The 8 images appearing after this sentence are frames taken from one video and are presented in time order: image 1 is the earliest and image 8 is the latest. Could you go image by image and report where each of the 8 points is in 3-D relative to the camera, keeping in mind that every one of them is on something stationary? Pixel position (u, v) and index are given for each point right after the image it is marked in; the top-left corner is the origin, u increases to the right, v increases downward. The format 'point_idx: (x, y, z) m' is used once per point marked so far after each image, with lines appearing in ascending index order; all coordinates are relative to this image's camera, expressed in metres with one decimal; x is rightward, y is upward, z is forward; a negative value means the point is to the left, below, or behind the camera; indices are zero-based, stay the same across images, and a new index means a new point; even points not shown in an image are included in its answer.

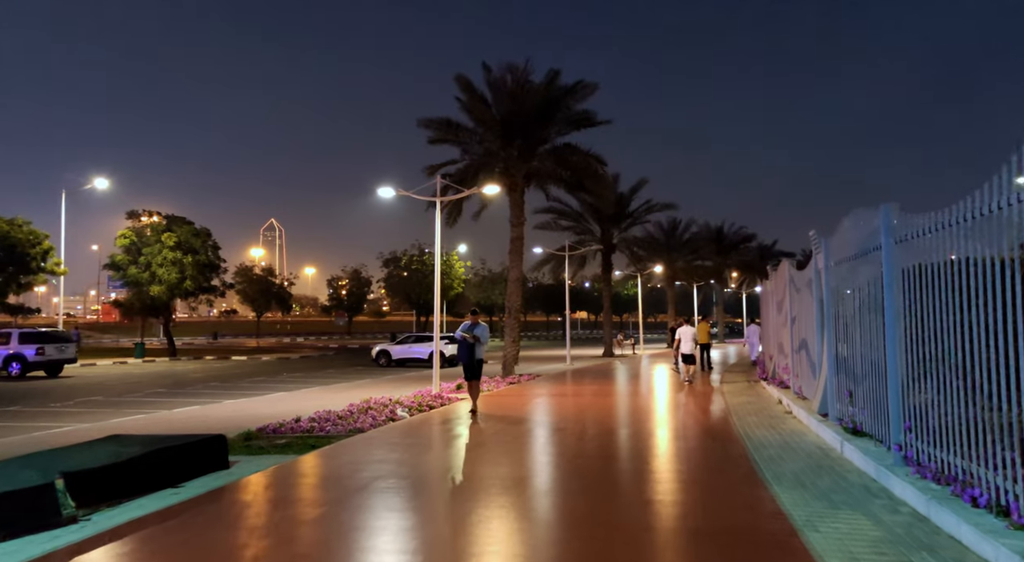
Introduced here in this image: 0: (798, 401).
0: (+4.8, -2.0, +12.7) m
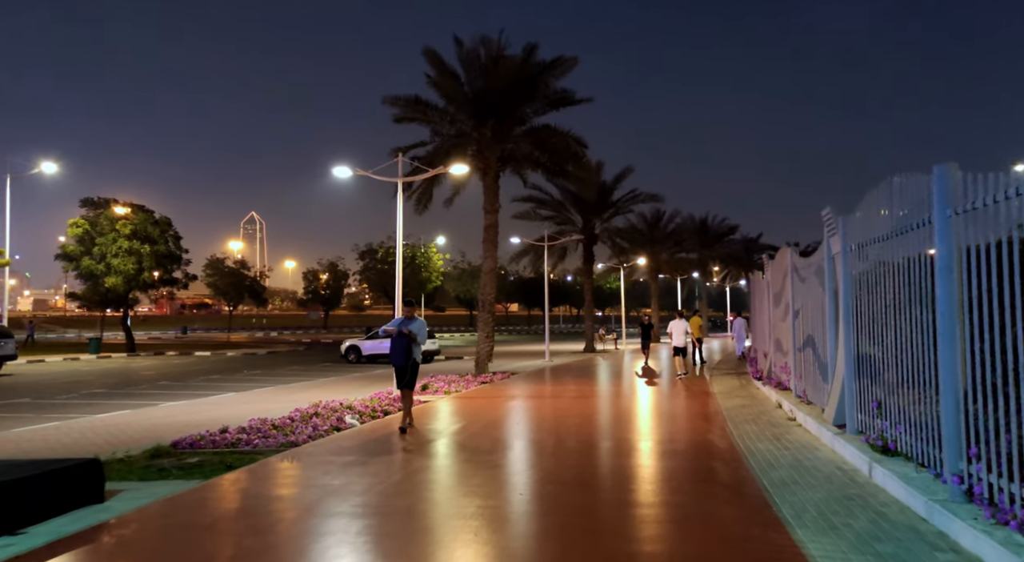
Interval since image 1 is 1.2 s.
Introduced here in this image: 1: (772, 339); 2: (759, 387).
0: (+4.3, -1.8, +11.2) m
1: (+5.3, -1.1, +15.2) m
2: (+5.1, -2.2, +15.4) m
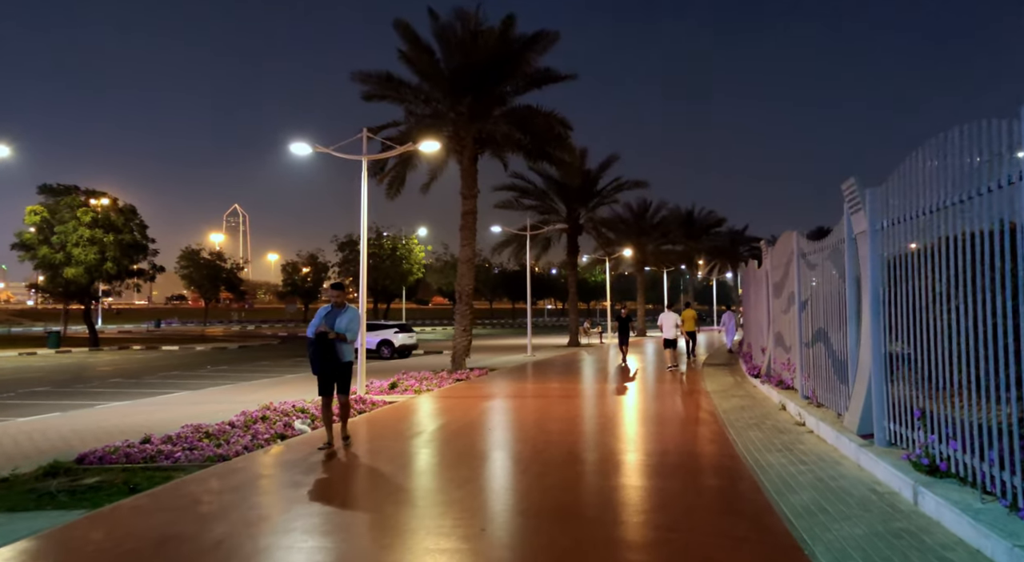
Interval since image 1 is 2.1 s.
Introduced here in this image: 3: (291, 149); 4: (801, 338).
0: (+4.0, -1.7, +9.9) m
1: (+4.8, -0.9, +13.9) m
2: (+4.6, -2.0, +14.2) m
3: (-4.1, +2.5, +14.2) m
4: (+4.2, -0.8, +11.1) m
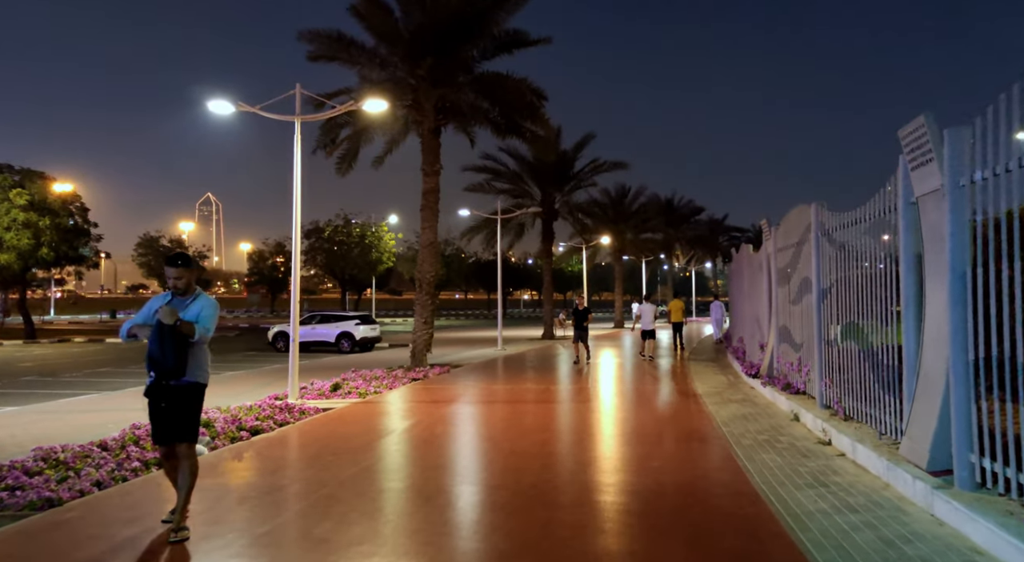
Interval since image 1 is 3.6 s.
0: (+3.5, -1.5, +7.9) m
1: (+4.2, -0.7, +12.0) m
2: (+4.0, -1.7, +12.2) m
3: (-4.8, +2.7, +11.9) m
4: (+3.7, -0.6, +9.1) m
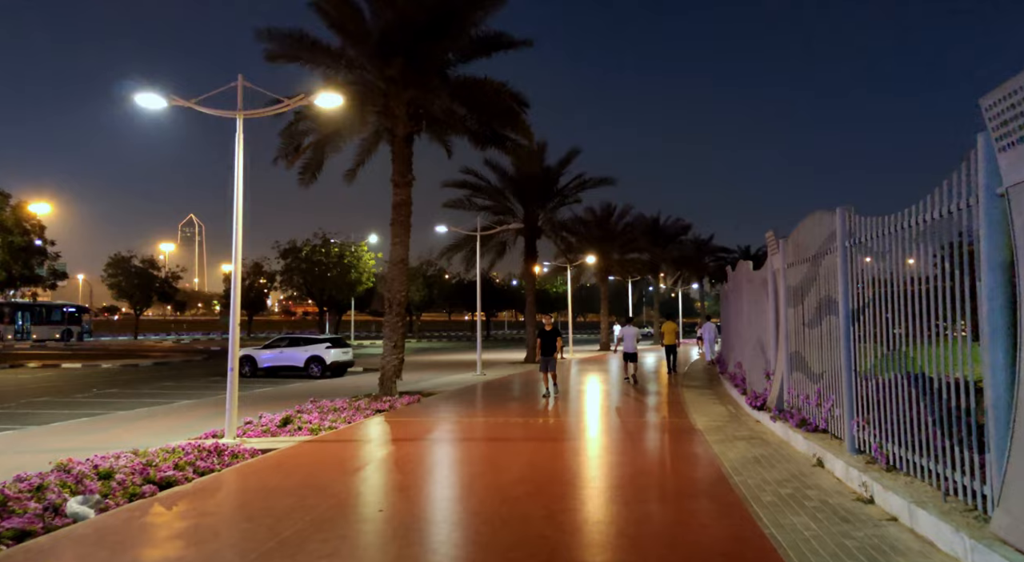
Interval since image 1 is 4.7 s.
0: (+3.2, -1.6, +6.4) m
1: (+3.8, -1.0, +10.5) m
2: (+3.6, -2.0, +10.7) m
3: (-5.1, +2.5, +10.3) m
4: (+3.4, -0.8, +7.6) m
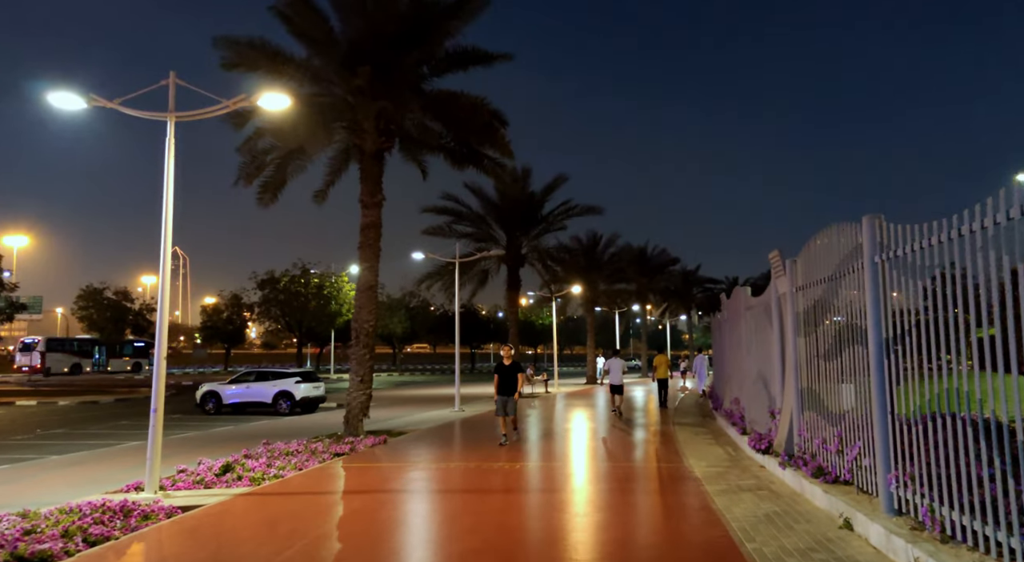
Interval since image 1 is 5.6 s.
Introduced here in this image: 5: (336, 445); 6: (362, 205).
0: (+2.9, -1.8, +5.1) m
1: (+3.5, -1.3, +9.2) m
2: (+3.3, -2.3, +9.4) m
3: (-5.5, +2.1, +9.0) m
4: (+3.1, -1.0, +6.3) m
5: (-3.1, -2.9, +13.4) m
6: (-3.2, +1.6, +16.3) m
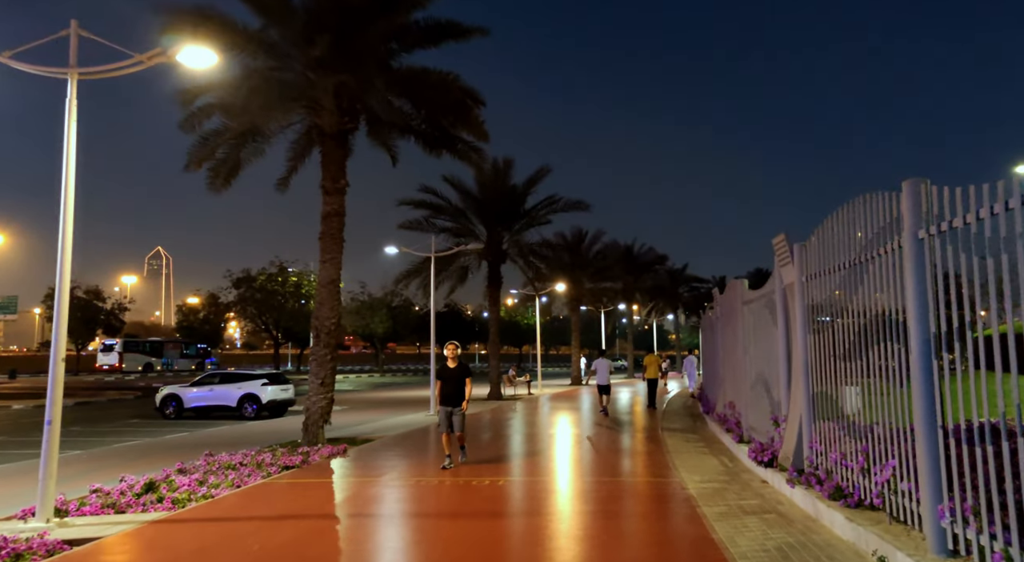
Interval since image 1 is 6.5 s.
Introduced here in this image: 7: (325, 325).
0: (+2.6, -1.7, +3.8) m
1: (+3.1, -1.2, +7.9) m
2: (+2.9, -2.2, +8.1) m
3: (-5.8, +2.3, +7.6) m
4: (+2.8, -0.9, +5.1) m
5: (-3.6, -2.8, +12.0) m
6: (-3.7, +1.8, +14.9) m
7: (-3.6, -0.9, +14.7) m
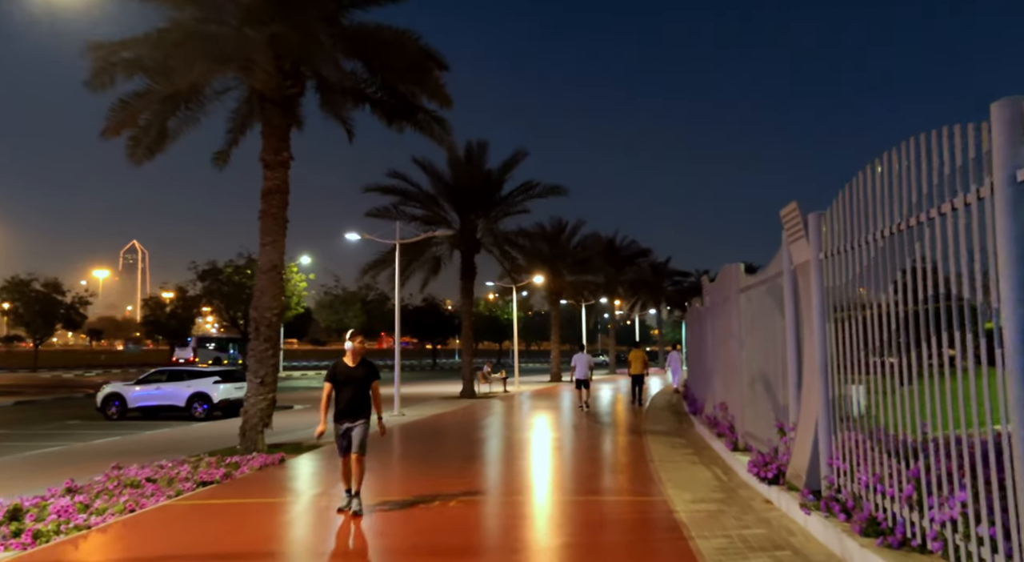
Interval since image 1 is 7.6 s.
0: (+2.3, -1.5, +2.3) m
1: (+2.7, -1.0, +6.4) m
2: (+2.5, -2.0, +6.5) m
3: (-6.3, +2.5, +5.8) m
4: (+2.4, -0.7, +3.5) m
5: (-4.1, -2.5, +10.3) m
6: (-4.3, +2.0, +13.2) m
7: (-4.2, -0.6, +13.0) m
